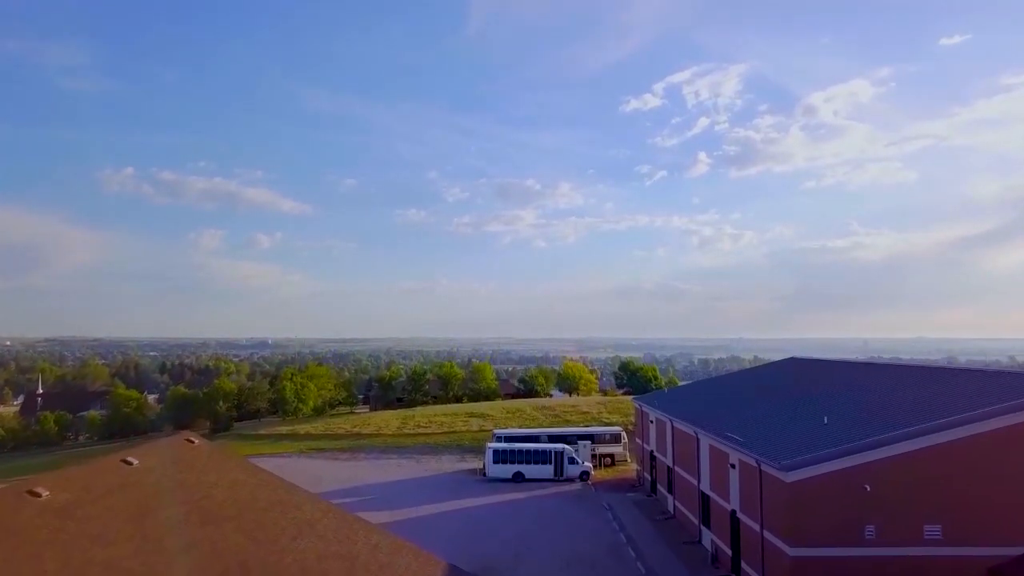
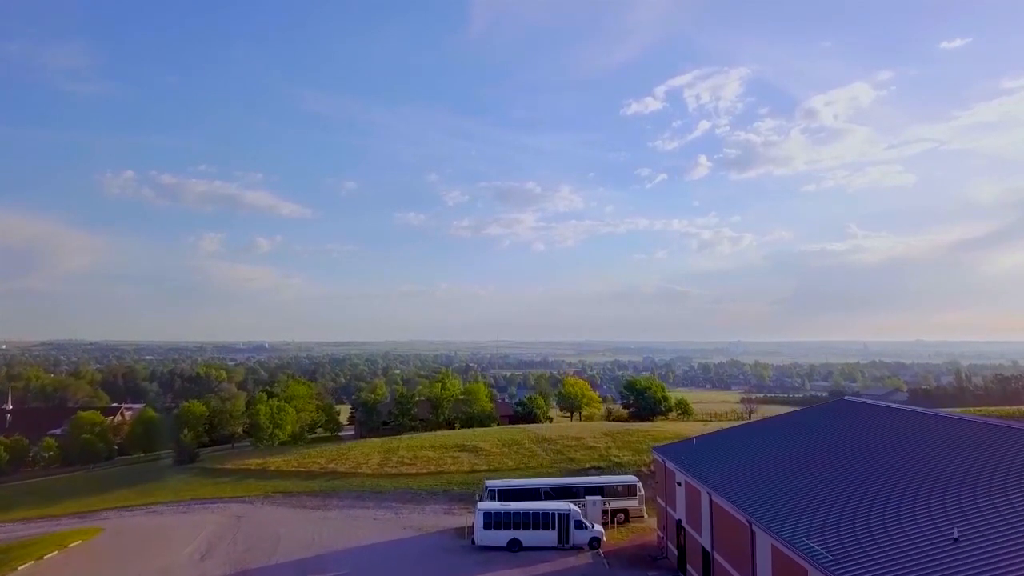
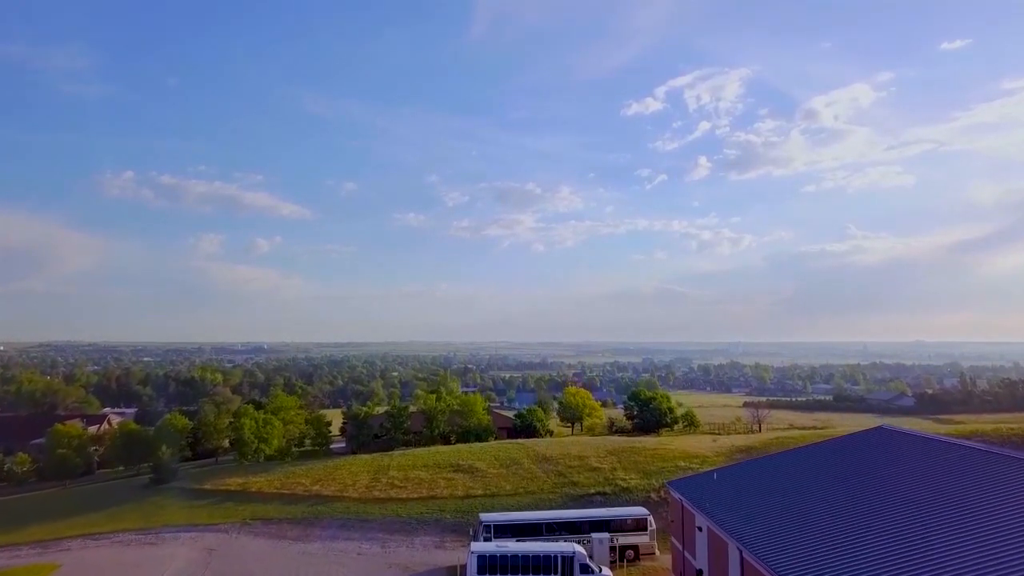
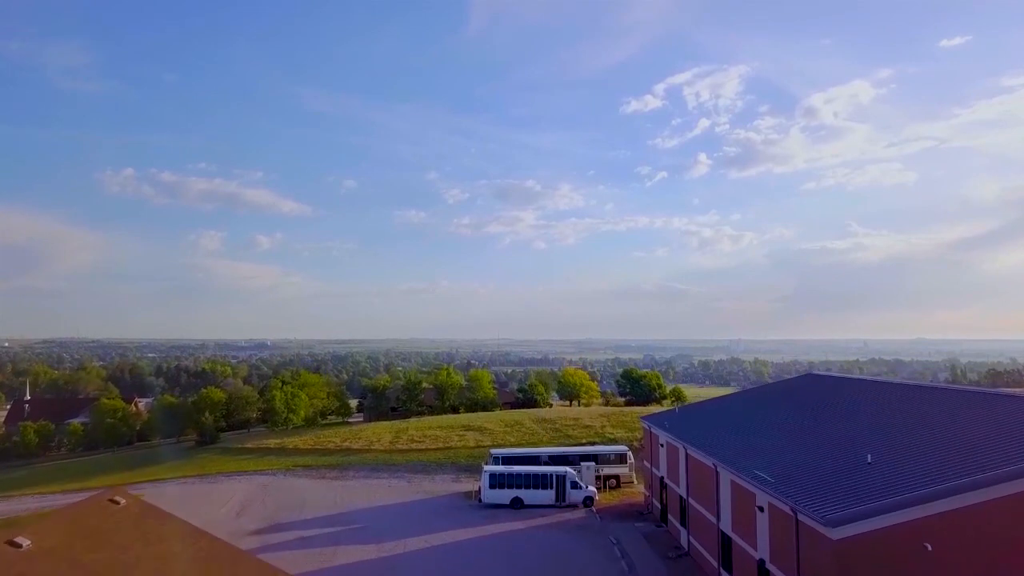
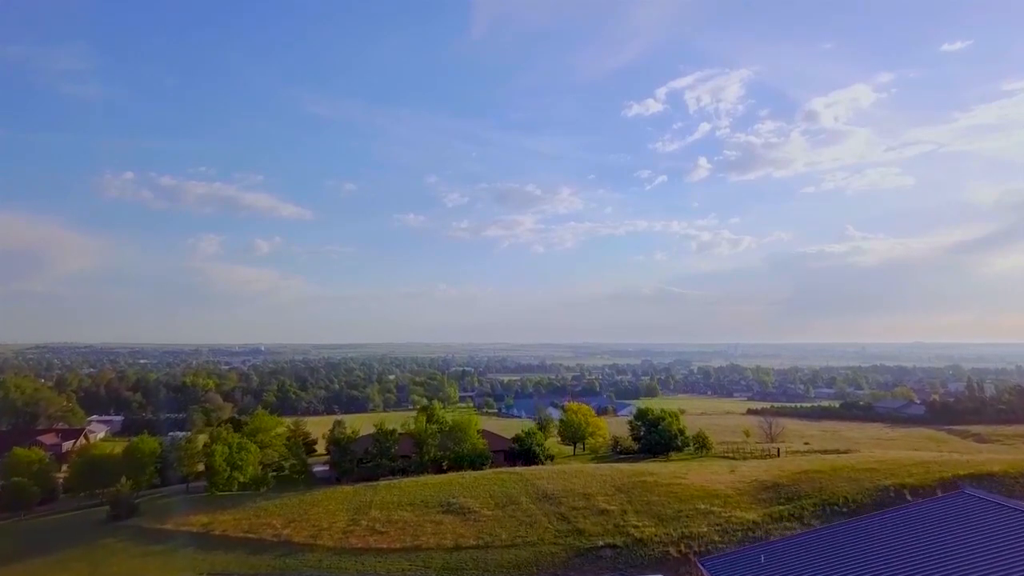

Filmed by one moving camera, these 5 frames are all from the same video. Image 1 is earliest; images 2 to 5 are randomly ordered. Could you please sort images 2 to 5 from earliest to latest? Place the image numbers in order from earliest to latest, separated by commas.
4, 2, 3, 5
